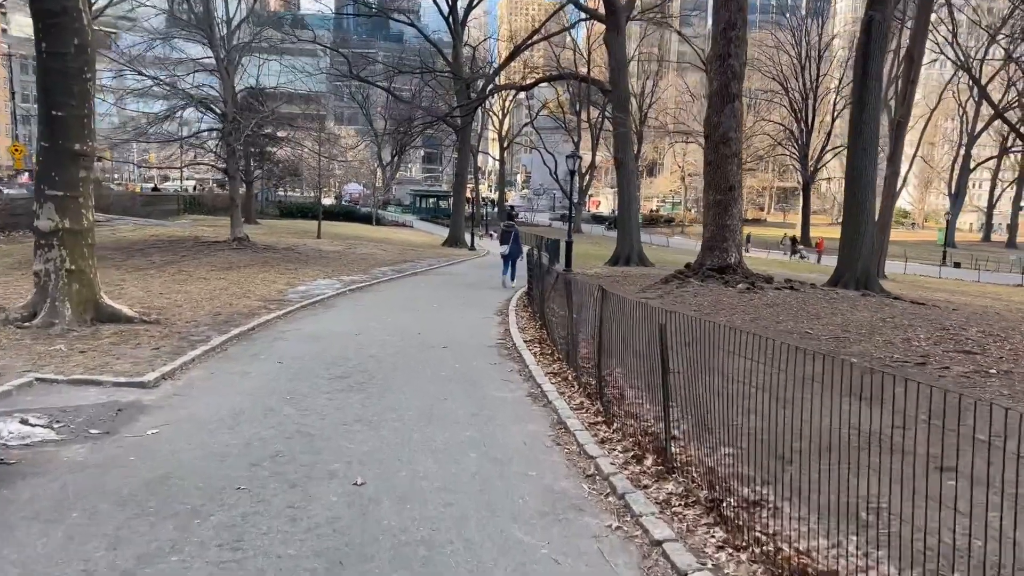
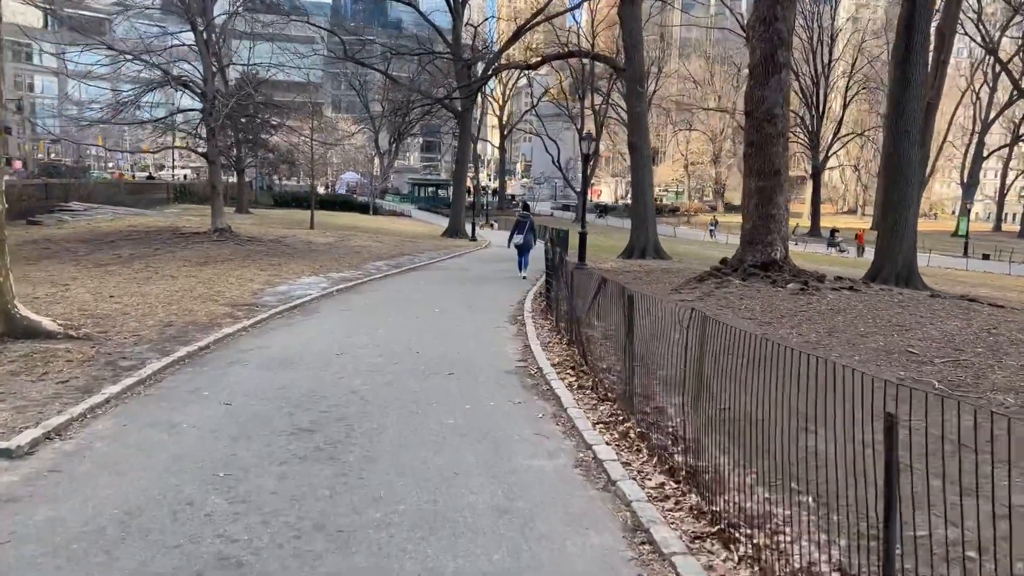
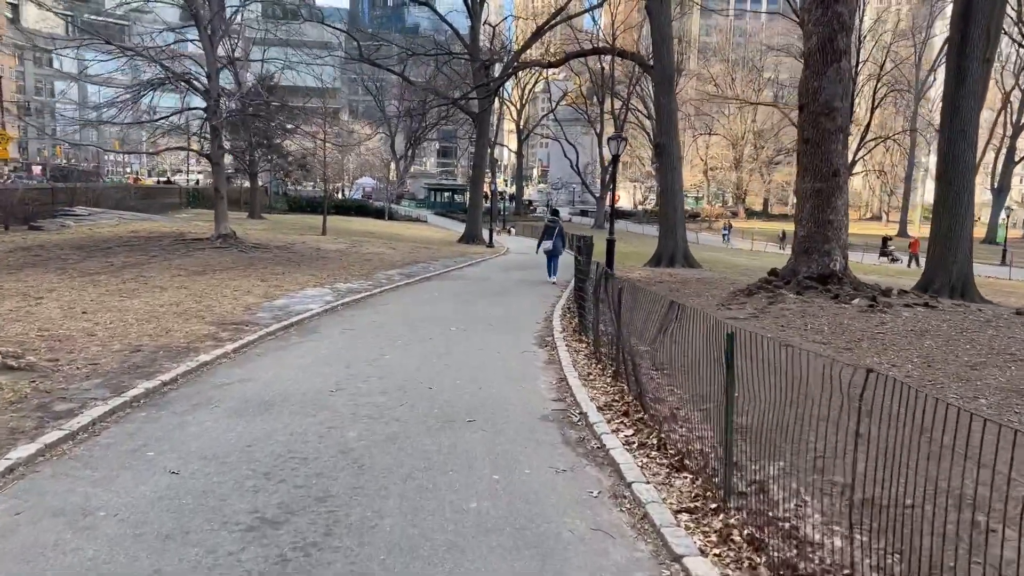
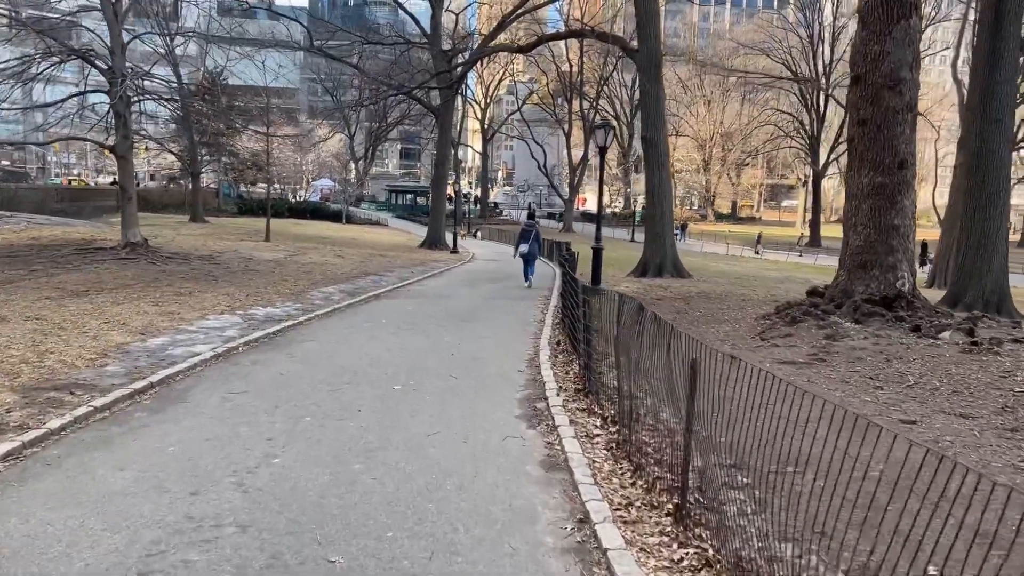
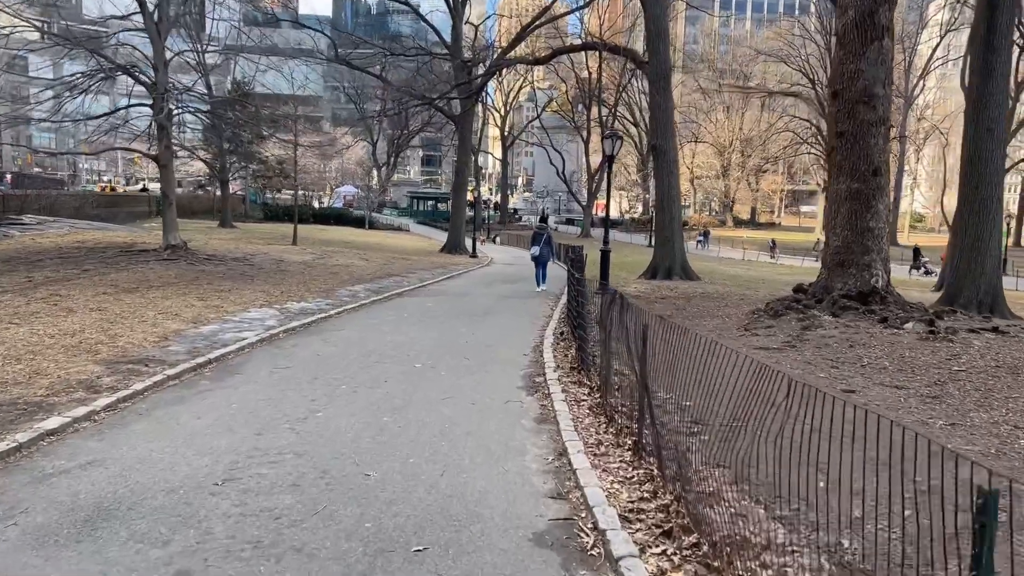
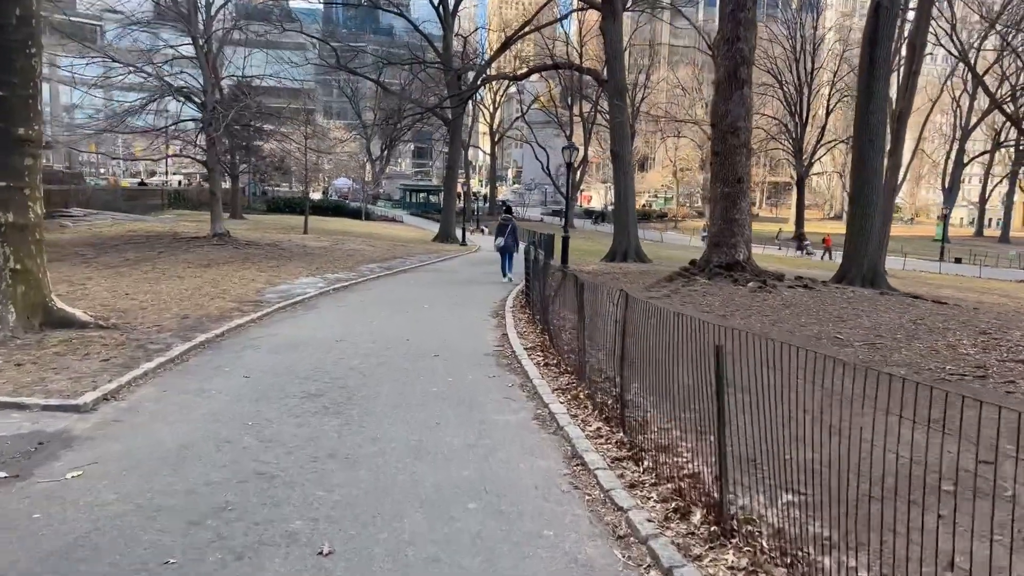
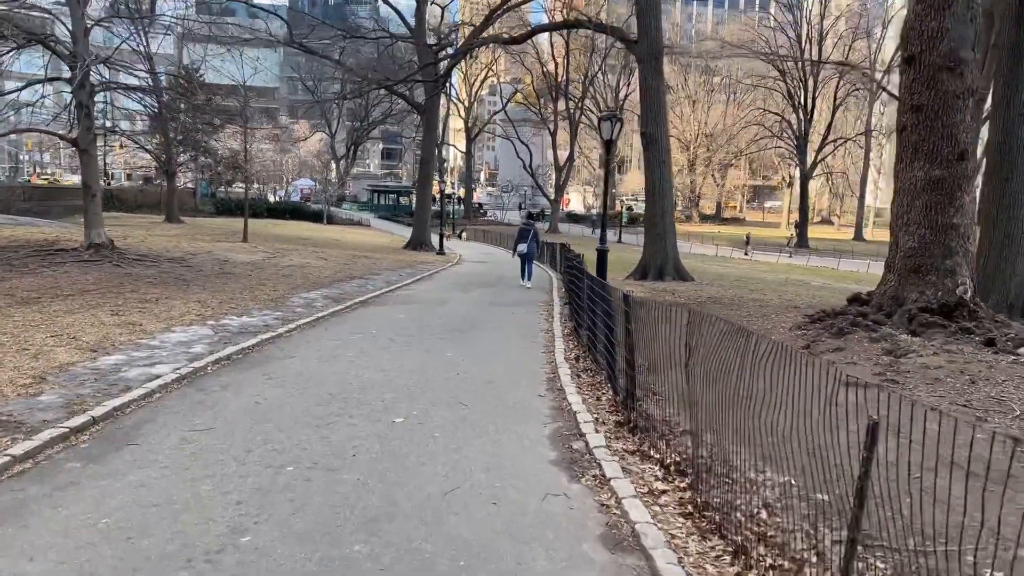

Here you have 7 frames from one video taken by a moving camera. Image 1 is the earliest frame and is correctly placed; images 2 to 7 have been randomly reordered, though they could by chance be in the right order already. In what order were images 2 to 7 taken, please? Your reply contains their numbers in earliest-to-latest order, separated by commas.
6, 2, 3, 5, 4, 7
